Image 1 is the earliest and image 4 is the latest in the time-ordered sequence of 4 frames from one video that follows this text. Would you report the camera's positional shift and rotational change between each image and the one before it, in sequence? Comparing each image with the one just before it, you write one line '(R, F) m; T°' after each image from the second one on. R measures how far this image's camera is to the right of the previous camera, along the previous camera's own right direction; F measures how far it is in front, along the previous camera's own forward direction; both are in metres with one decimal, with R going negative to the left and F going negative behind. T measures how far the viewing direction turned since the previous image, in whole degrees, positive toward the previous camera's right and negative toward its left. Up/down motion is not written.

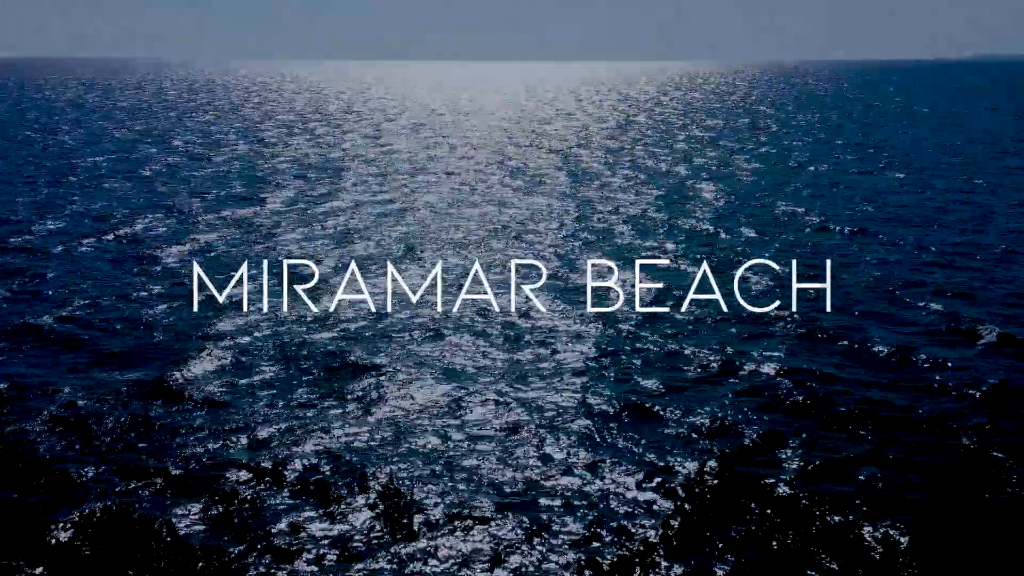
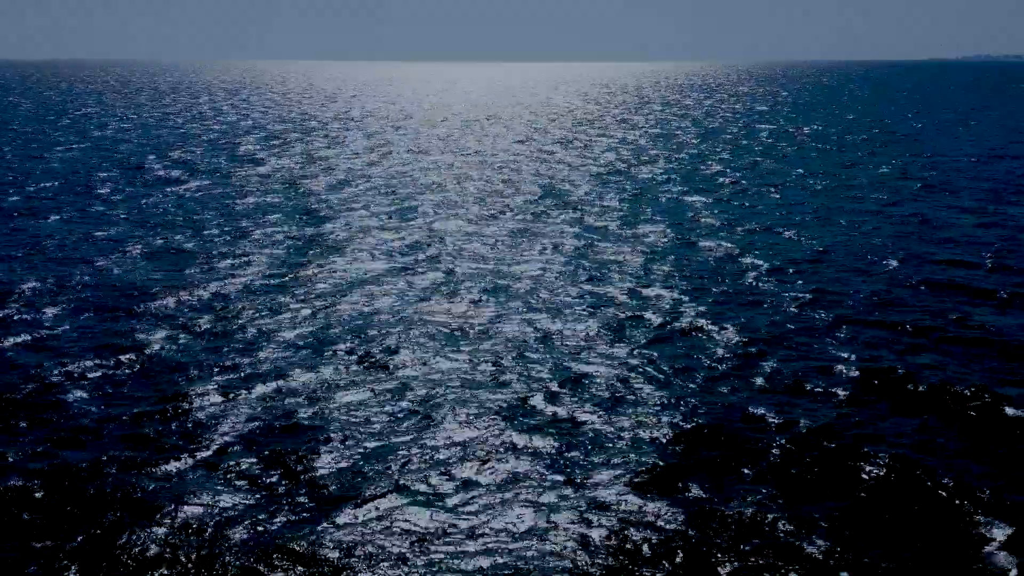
(-1.8, +3.8) m; 0°
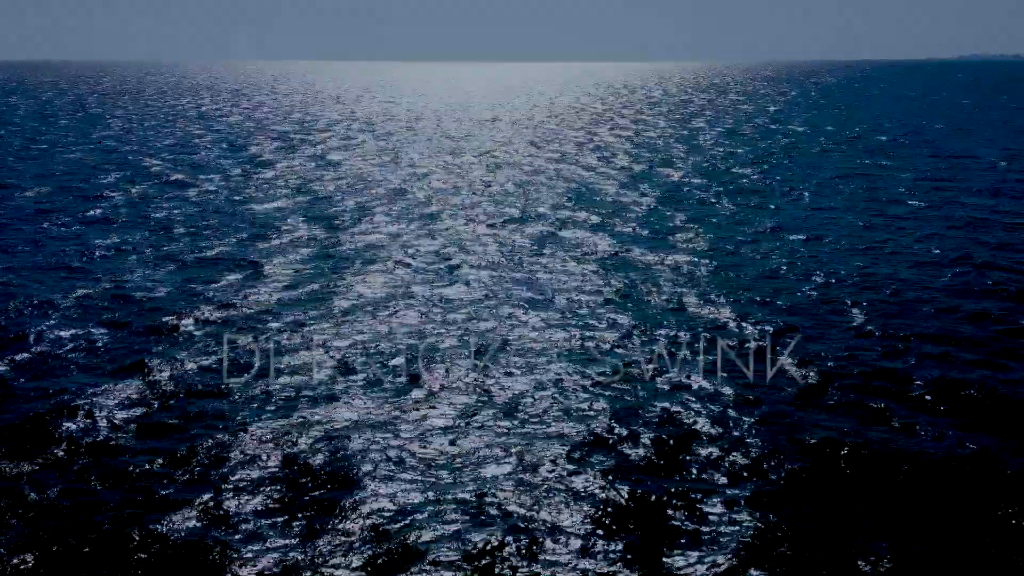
(-0.7, +1.3) m; 0°
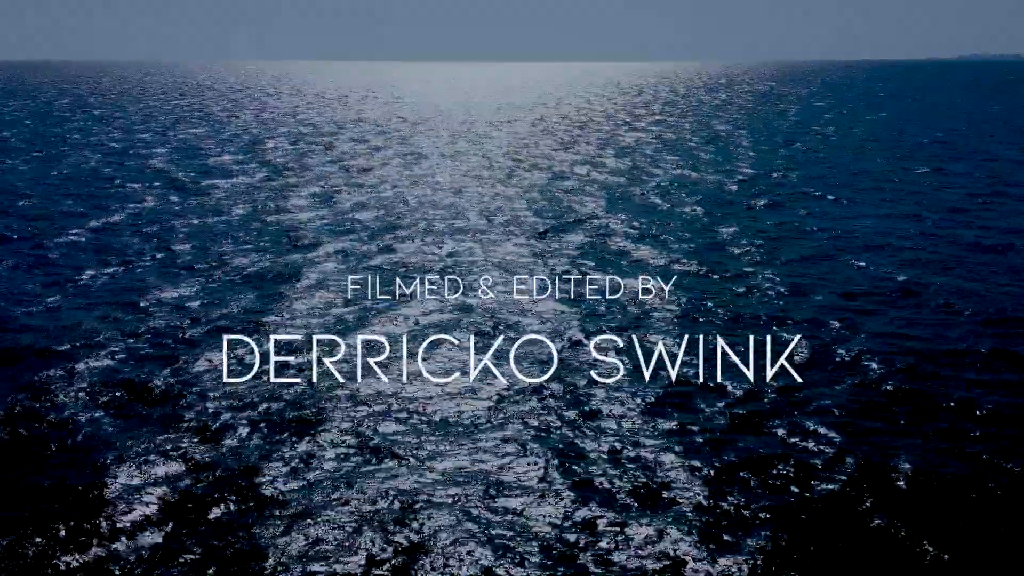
(-1.7, +2.7) m; 0°
